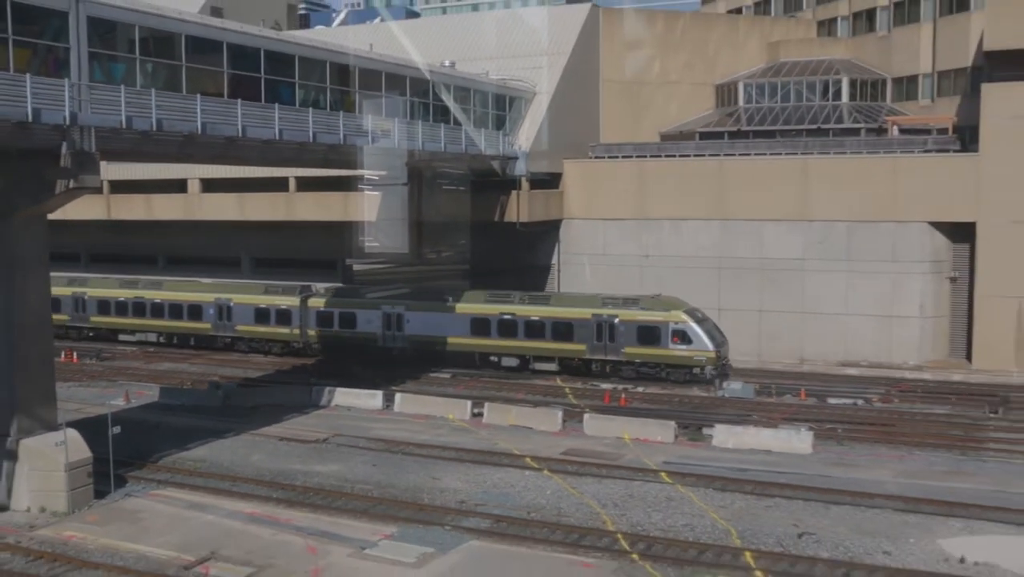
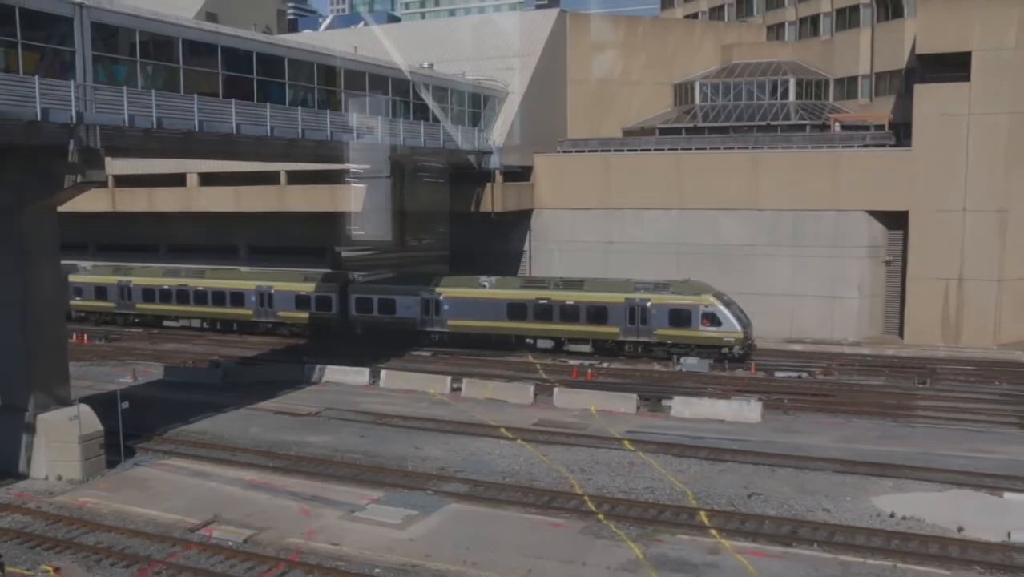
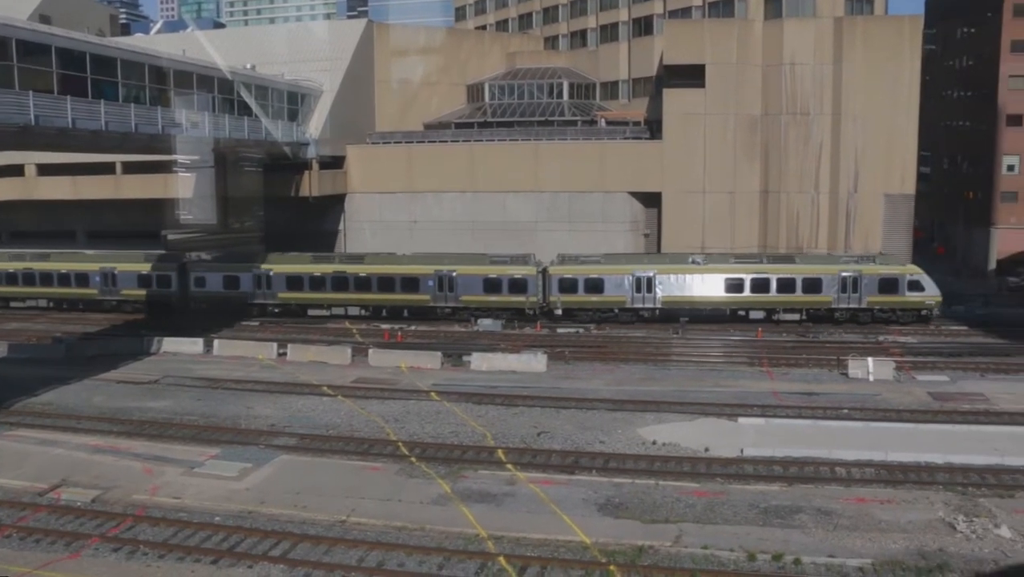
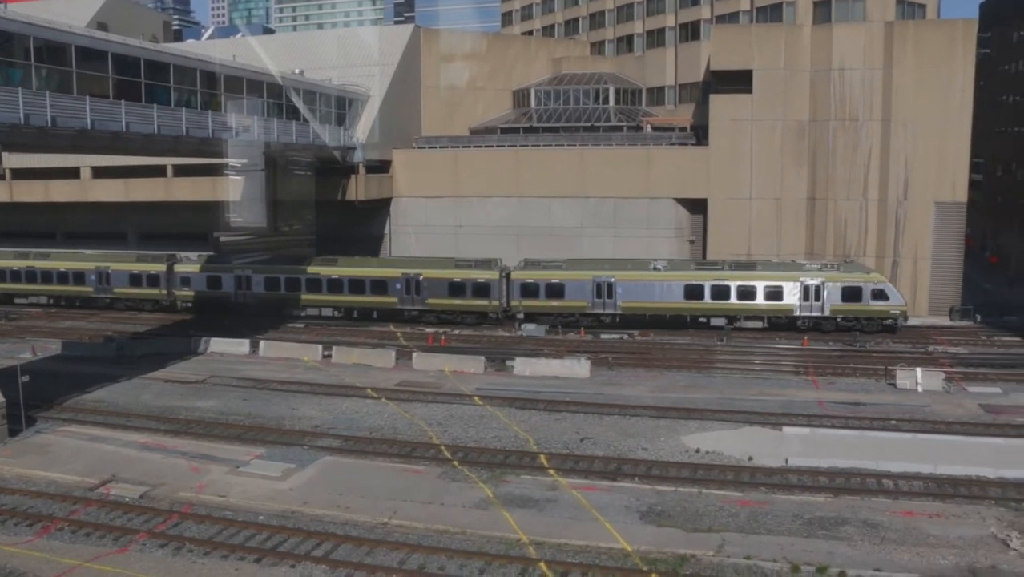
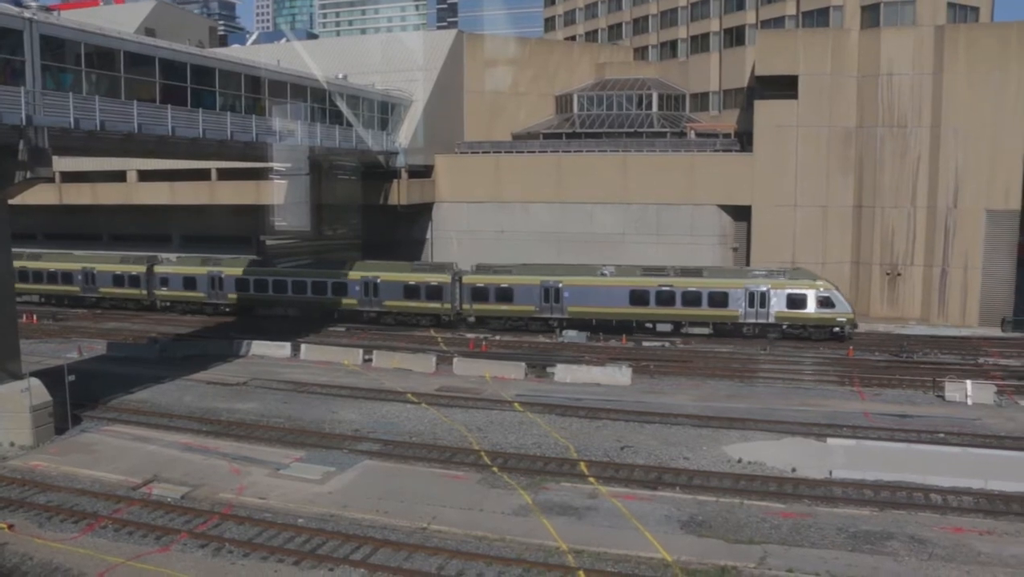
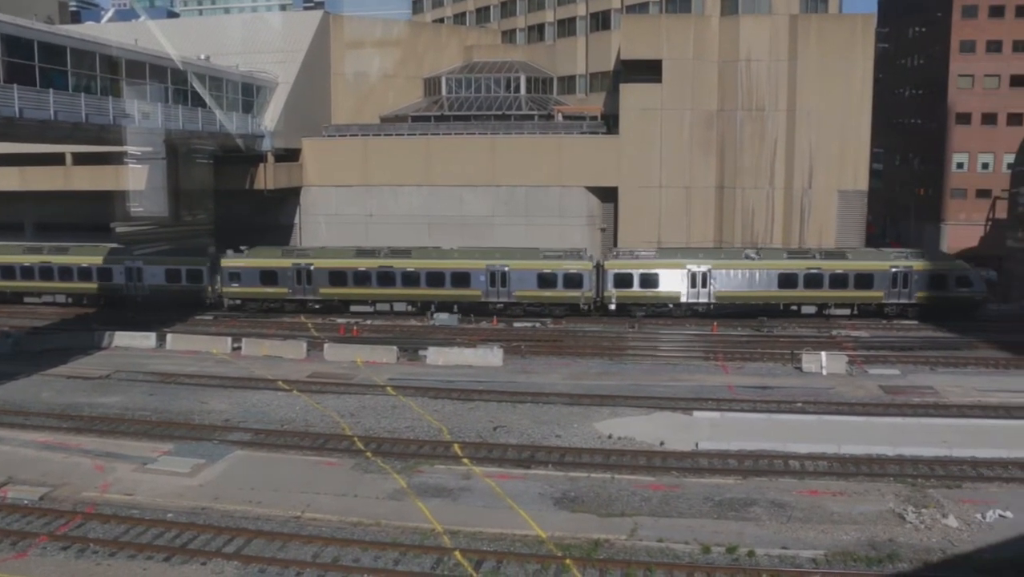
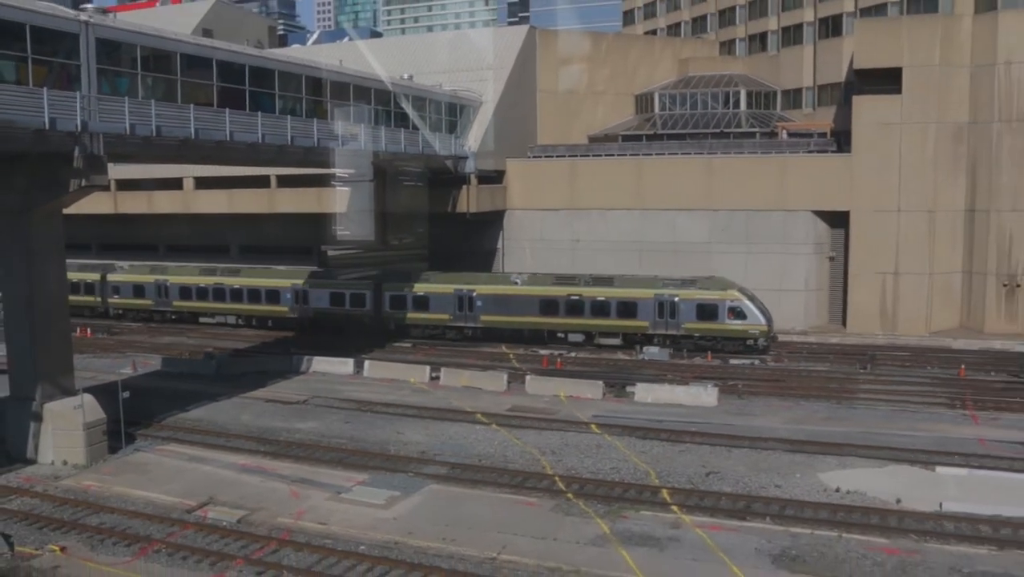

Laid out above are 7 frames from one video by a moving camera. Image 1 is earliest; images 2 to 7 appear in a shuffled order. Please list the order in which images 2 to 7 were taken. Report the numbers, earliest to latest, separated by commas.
2, 7, 5, 4, 3, 6
